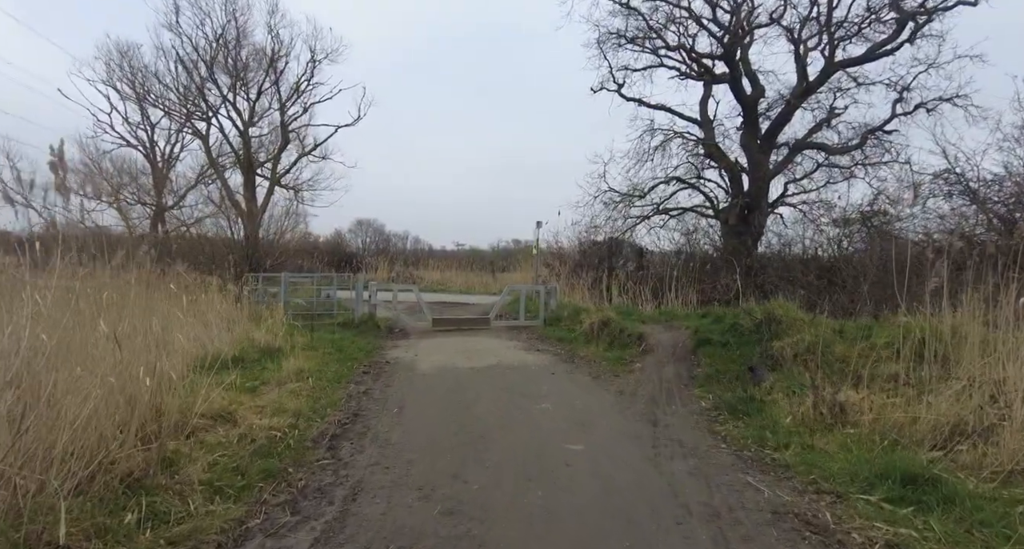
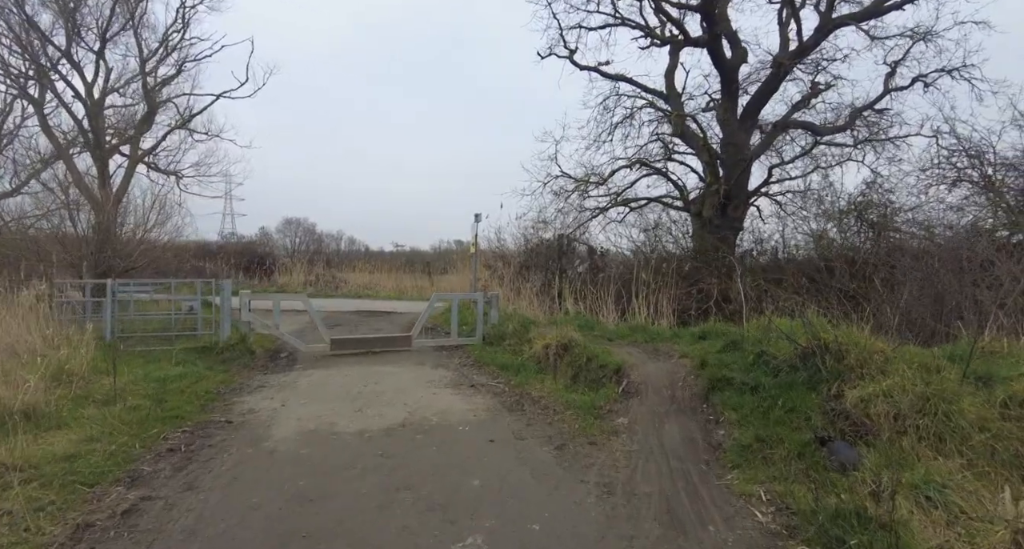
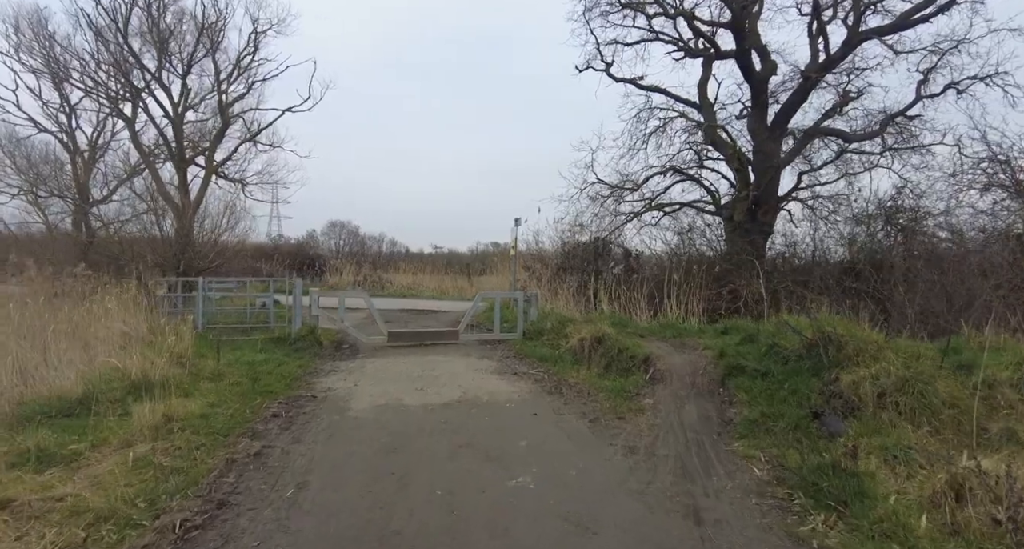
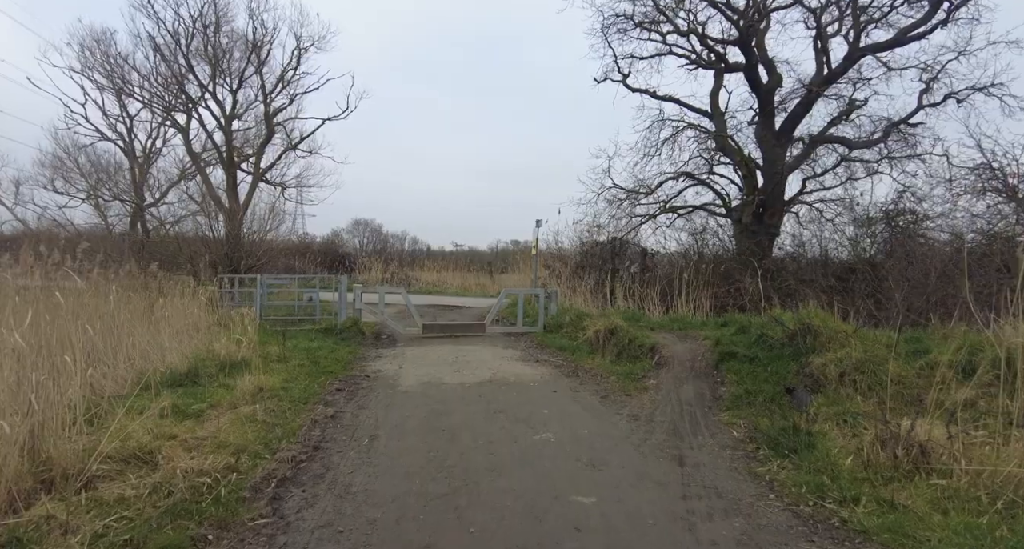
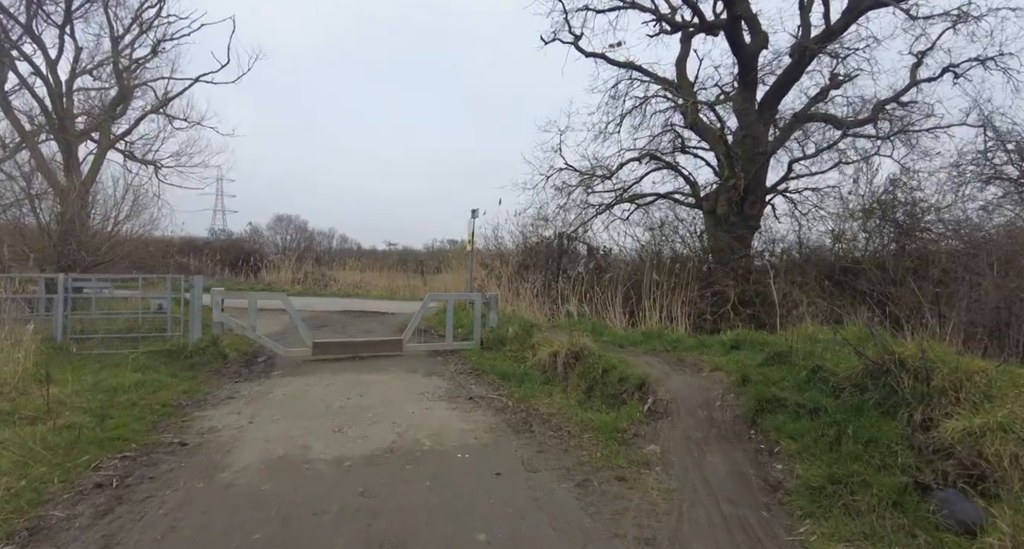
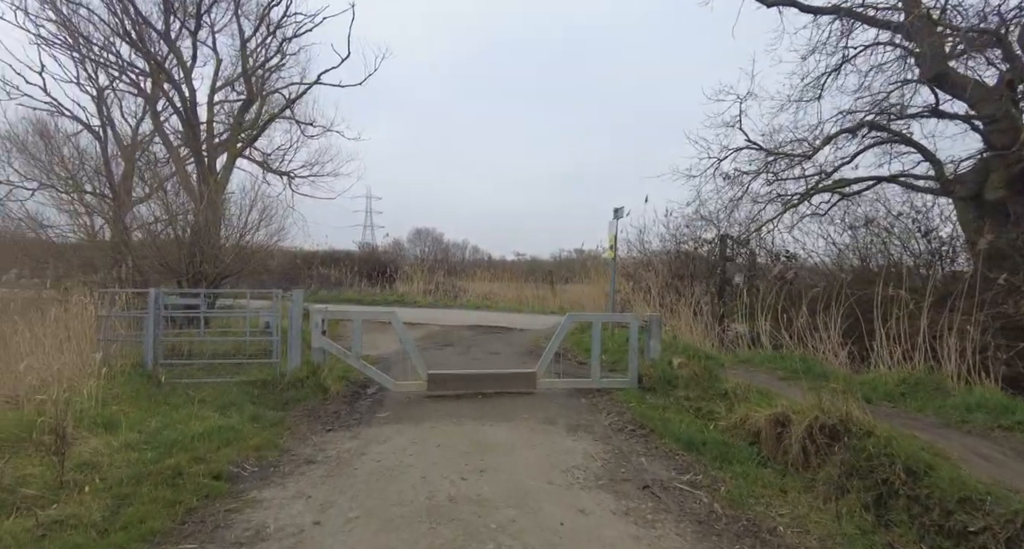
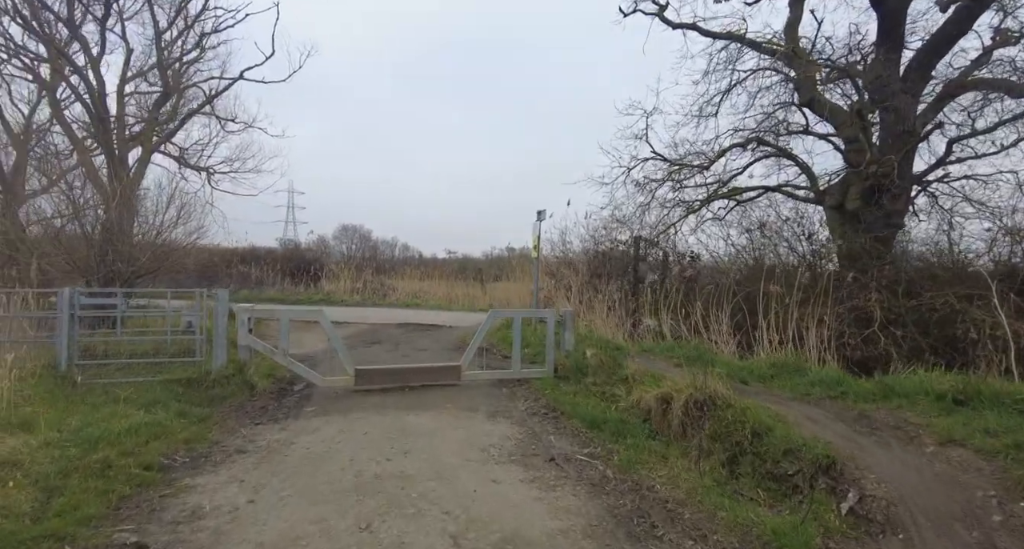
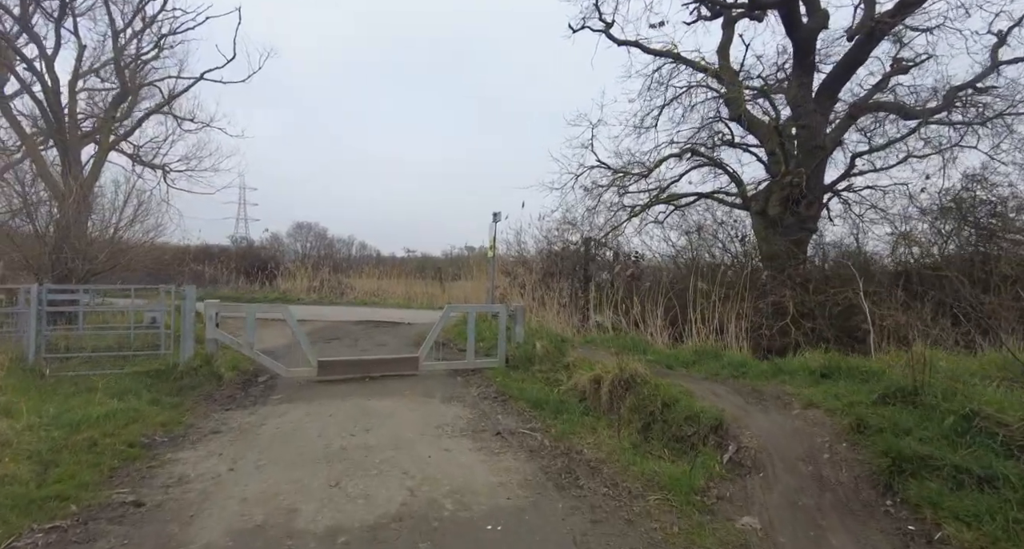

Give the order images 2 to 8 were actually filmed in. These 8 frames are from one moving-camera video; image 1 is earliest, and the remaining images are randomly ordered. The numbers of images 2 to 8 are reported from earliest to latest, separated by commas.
4, 3, 2, 5, 8, 7, 6
